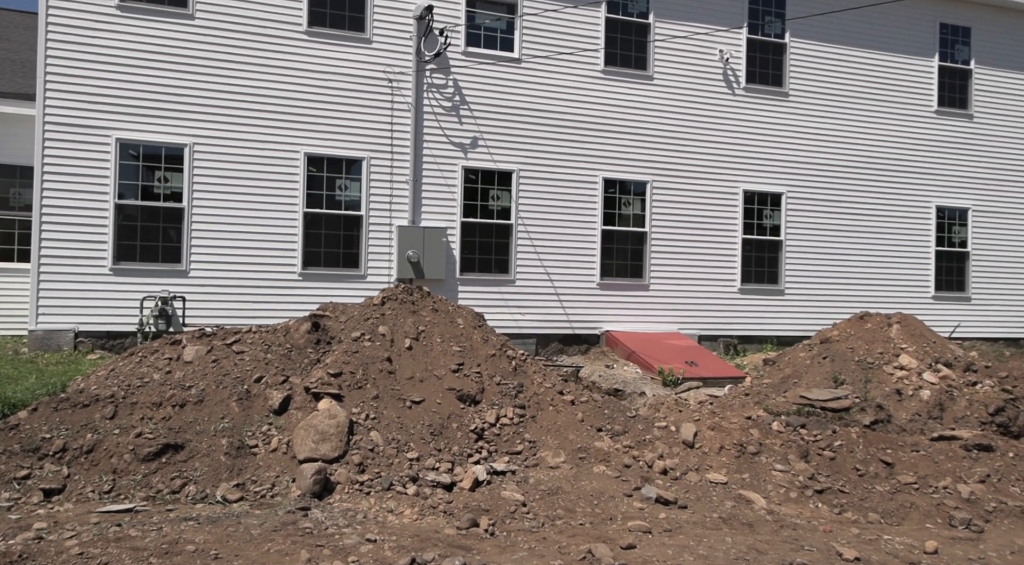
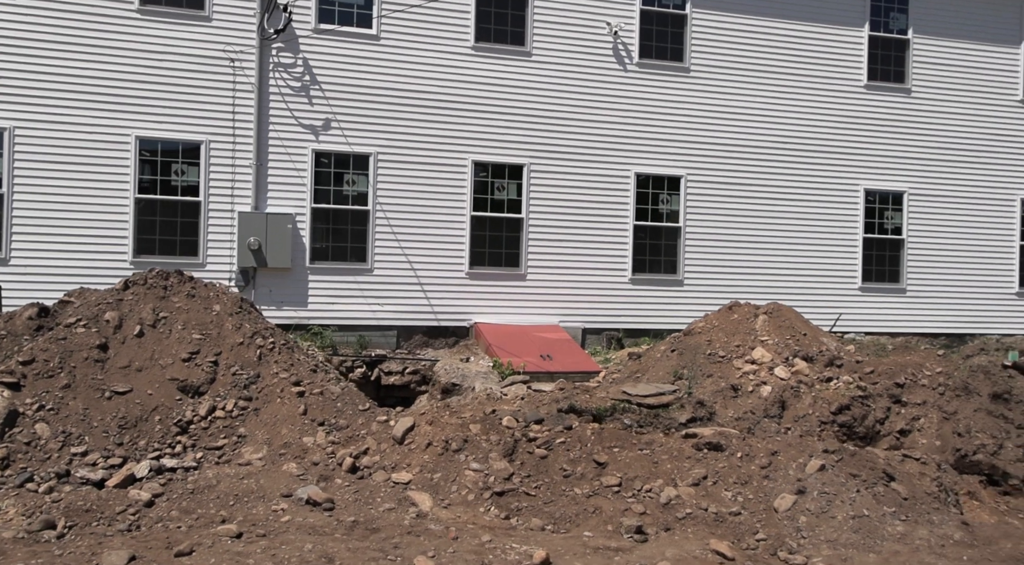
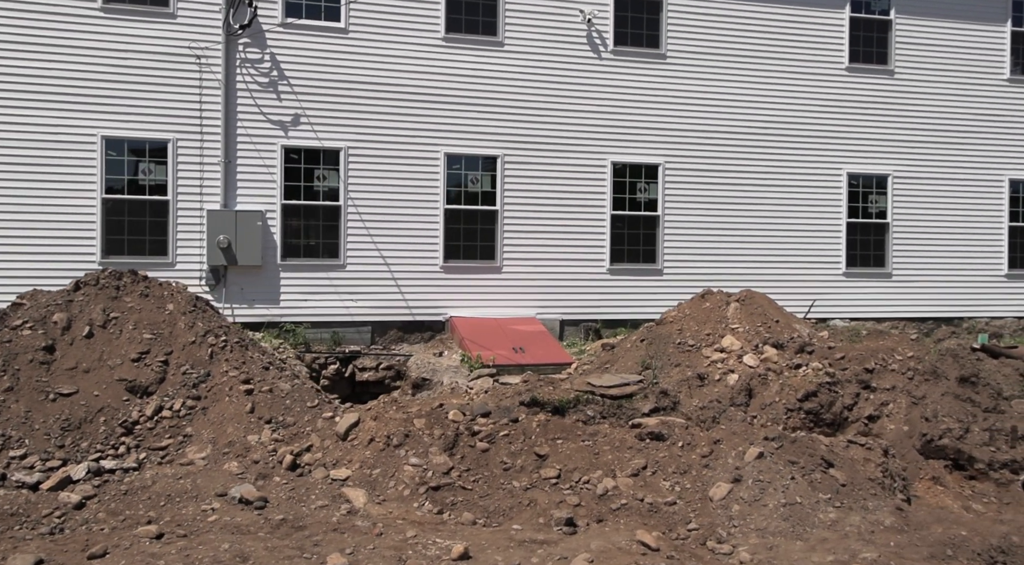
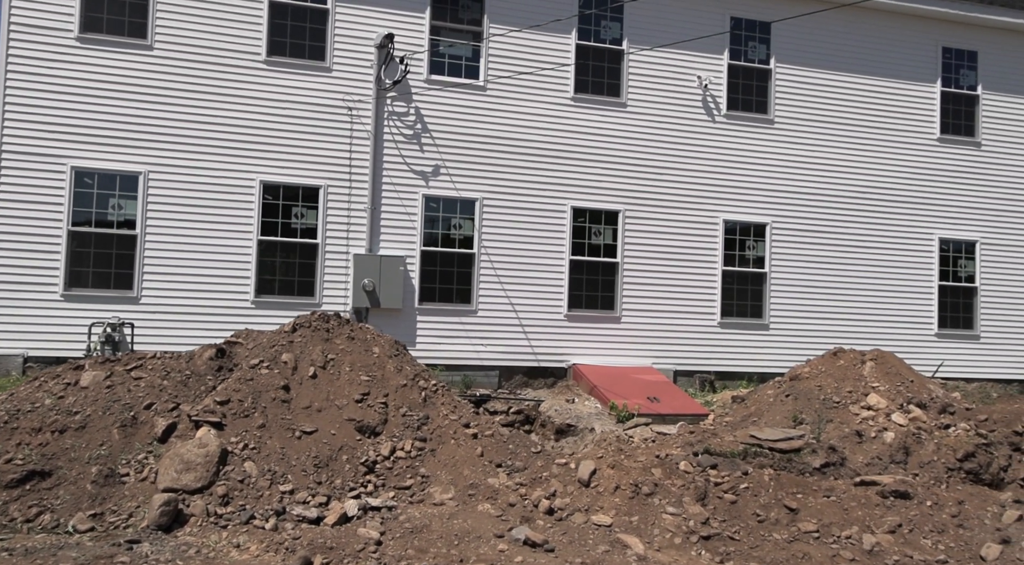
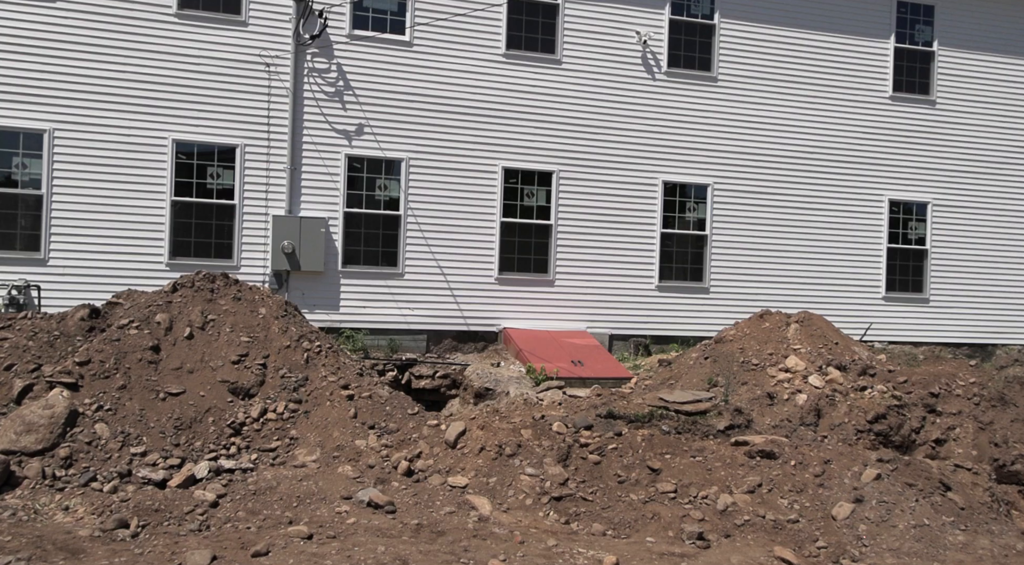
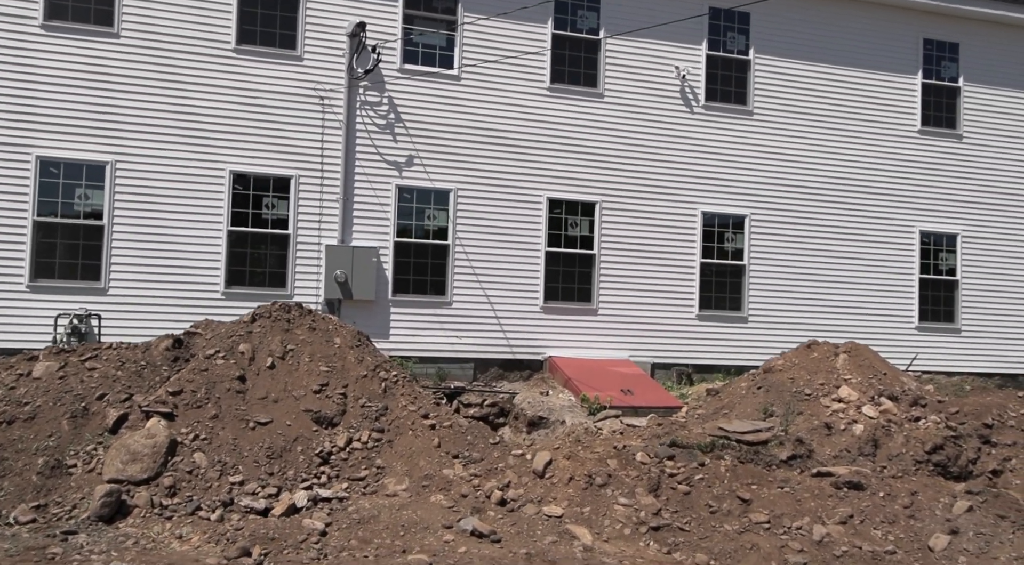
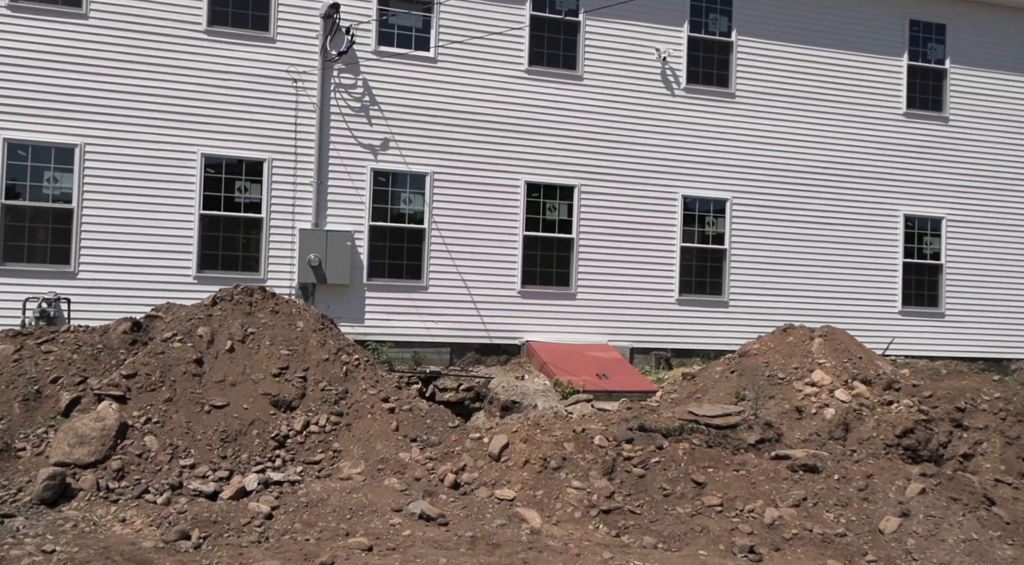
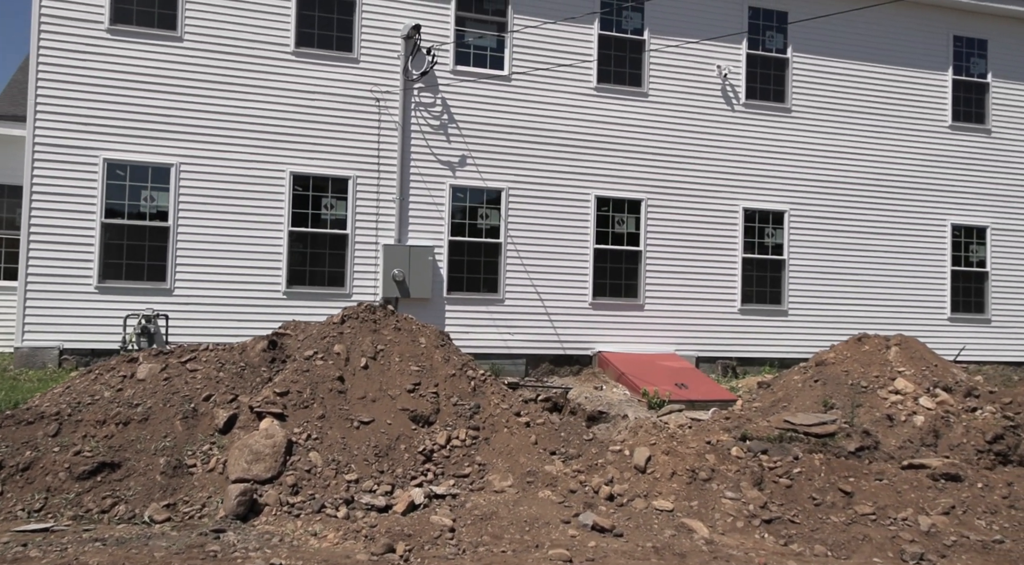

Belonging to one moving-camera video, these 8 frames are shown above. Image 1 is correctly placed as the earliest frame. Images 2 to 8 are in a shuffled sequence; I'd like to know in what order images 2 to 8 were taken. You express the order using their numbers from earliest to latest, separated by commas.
8, 4, 6, 7, 5, 2, 3
